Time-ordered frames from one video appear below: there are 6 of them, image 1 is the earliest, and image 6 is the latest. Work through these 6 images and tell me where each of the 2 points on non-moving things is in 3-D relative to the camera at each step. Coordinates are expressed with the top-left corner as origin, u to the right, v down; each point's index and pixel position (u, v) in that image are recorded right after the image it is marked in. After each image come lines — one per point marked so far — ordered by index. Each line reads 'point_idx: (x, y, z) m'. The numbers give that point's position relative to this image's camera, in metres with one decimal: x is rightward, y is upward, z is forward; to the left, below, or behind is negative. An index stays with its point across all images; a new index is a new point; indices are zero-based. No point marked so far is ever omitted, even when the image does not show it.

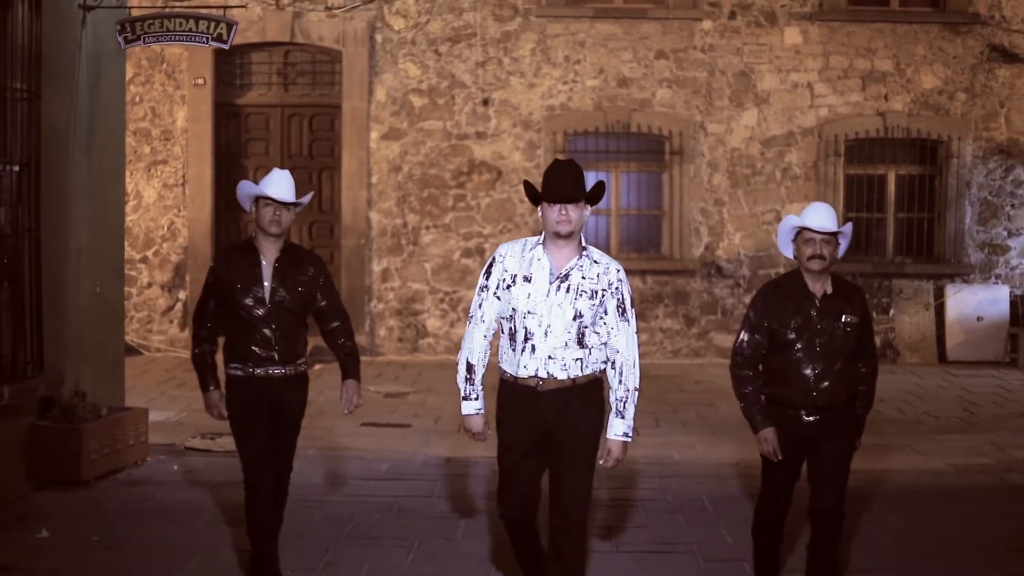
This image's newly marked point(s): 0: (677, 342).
0: (+1.9, -0.6, +12.9) m
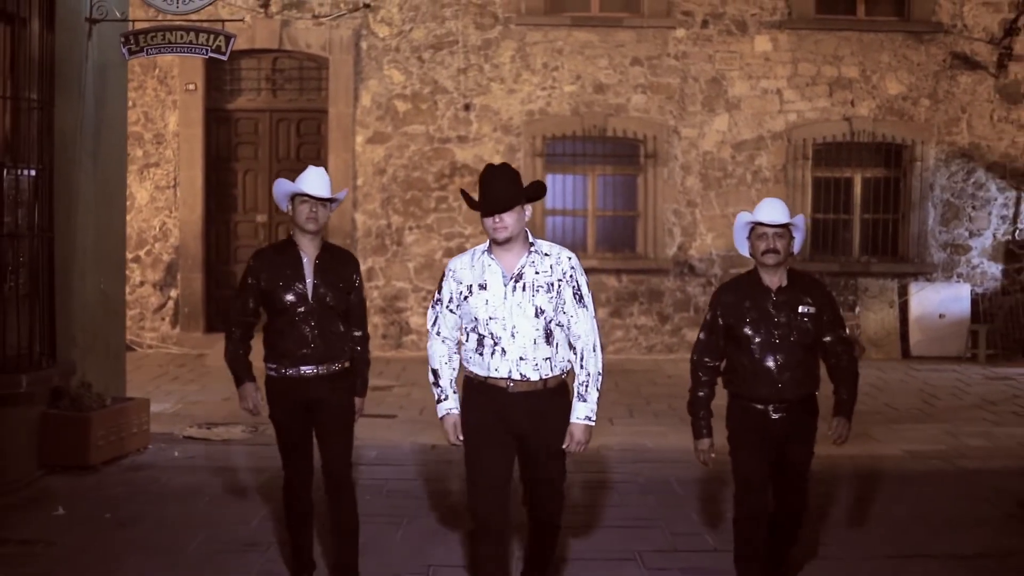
0: (+1.7, -0.6, +13.4) m
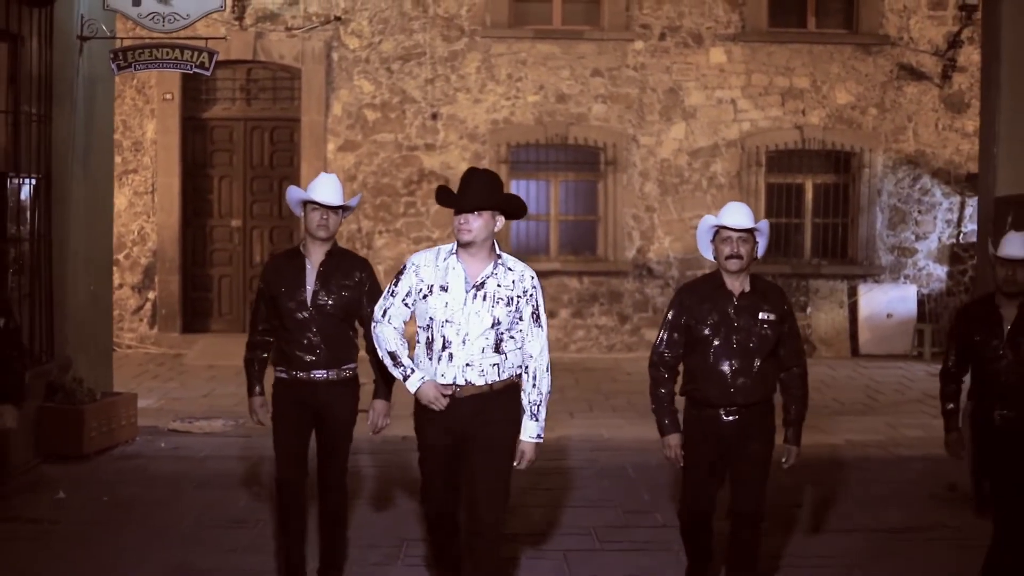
0: (+1.2, -0.6, +14.0) m
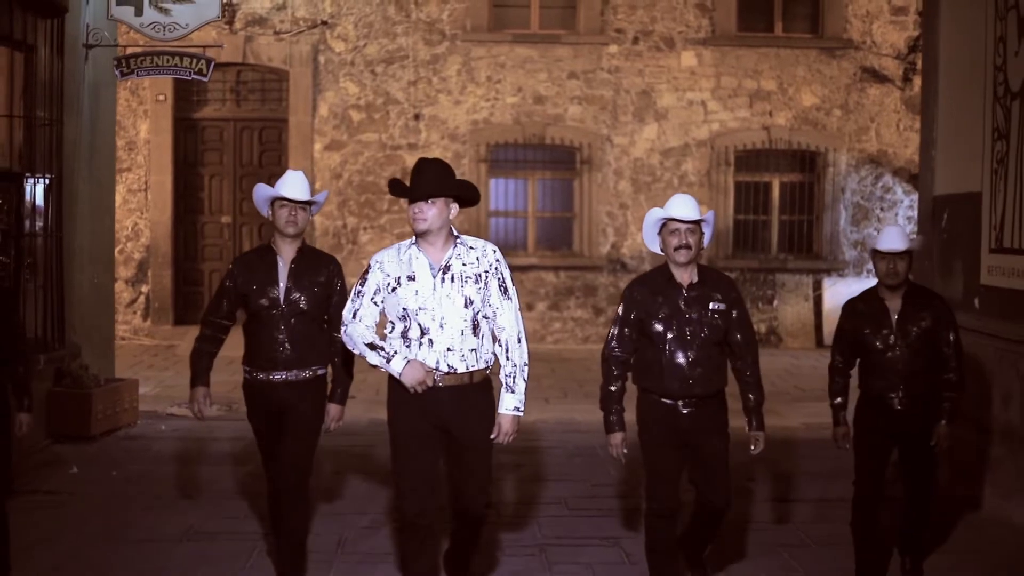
0: (+1.0, -0.5, +14.6) m
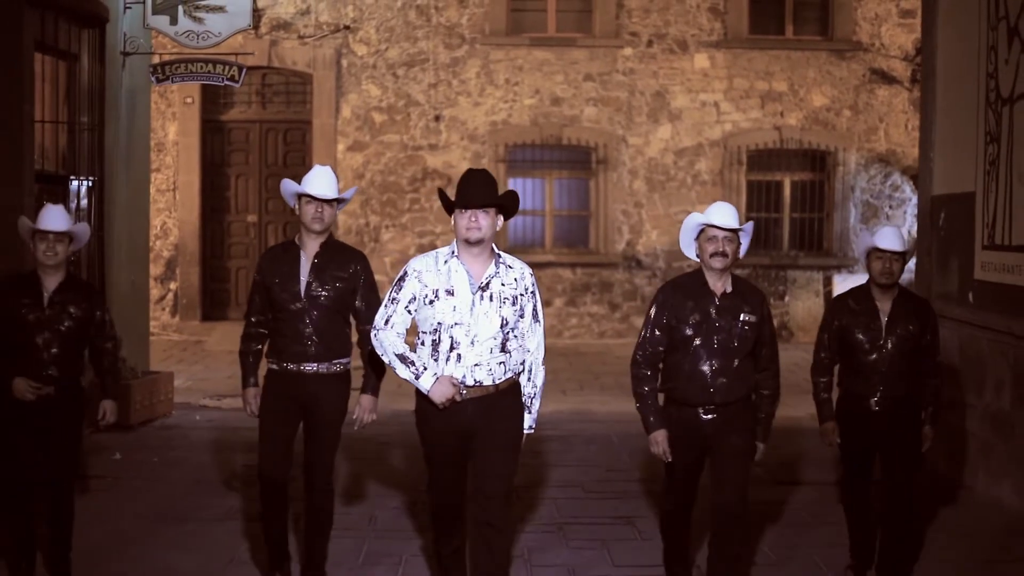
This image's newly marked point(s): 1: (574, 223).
0: (+1.2, -0.5, +15.0) m
1: (+0.8, +0.9, +15.1) m
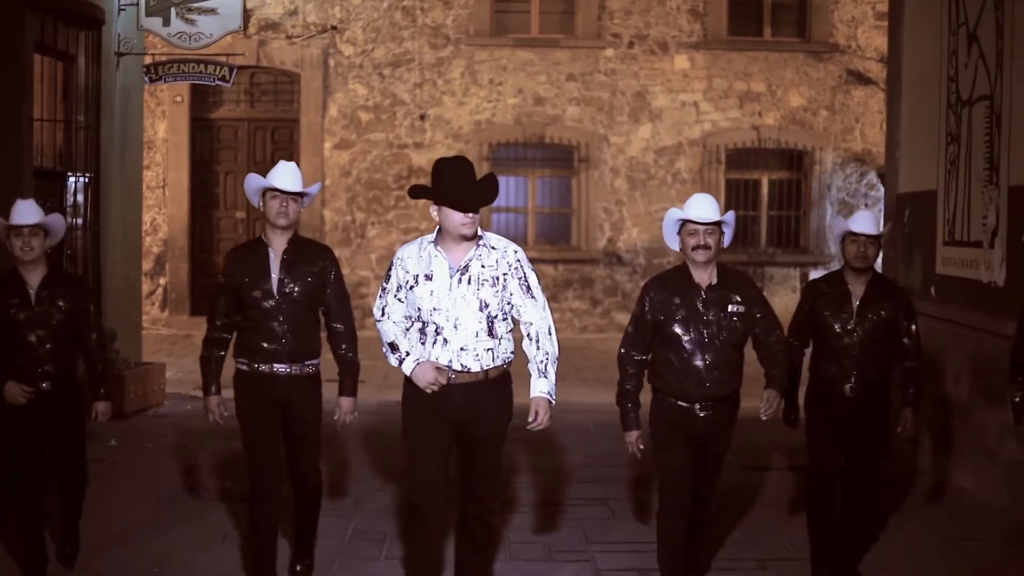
0: (+1.0, -0.4, +15.3) m
1: (+0.6, +0.9, +15.4) m
